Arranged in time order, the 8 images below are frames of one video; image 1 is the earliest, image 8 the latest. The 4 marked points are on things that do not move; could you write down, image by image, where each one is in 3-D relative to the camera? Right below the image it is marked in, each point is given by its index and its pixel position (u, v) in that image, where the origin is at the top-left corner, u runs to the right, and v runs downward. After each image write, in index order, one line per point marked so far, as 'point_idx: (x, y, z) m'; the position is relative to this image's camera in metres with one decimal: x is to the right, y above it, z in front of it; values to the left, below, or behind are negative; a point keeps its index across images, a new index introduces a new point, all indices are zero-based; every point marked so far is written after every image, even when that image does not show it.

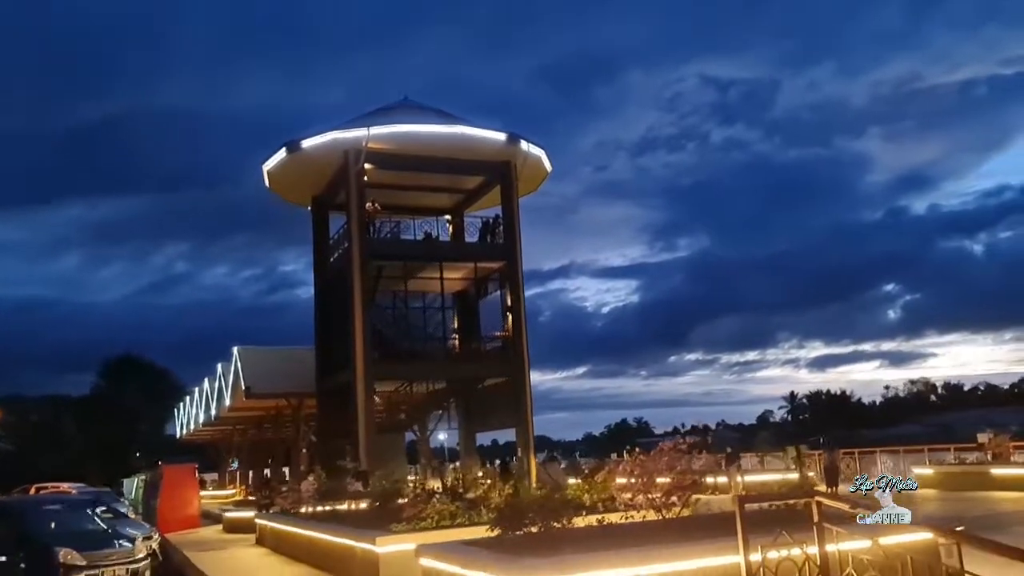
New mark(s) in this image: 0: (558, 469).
0: (+1.0, -4.0, +19.1) m
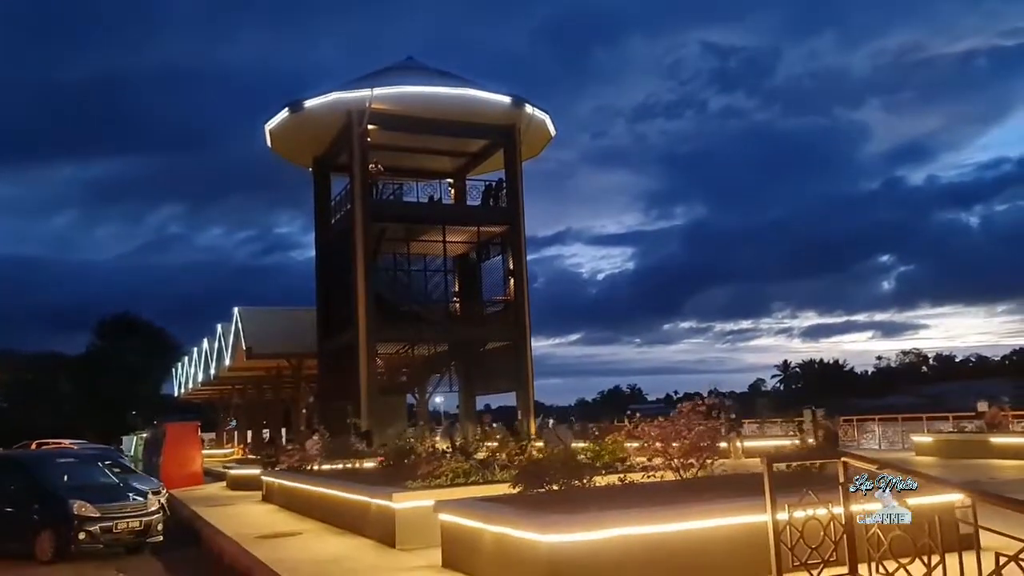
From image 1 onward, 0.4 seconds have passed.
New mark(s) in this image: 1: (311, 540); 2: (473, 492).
0: (+1.2, -3.2, +19.3) m
1: (-3.2, -4.0, +14.1) m
2: (-0.4, -3.0, +12.8) m
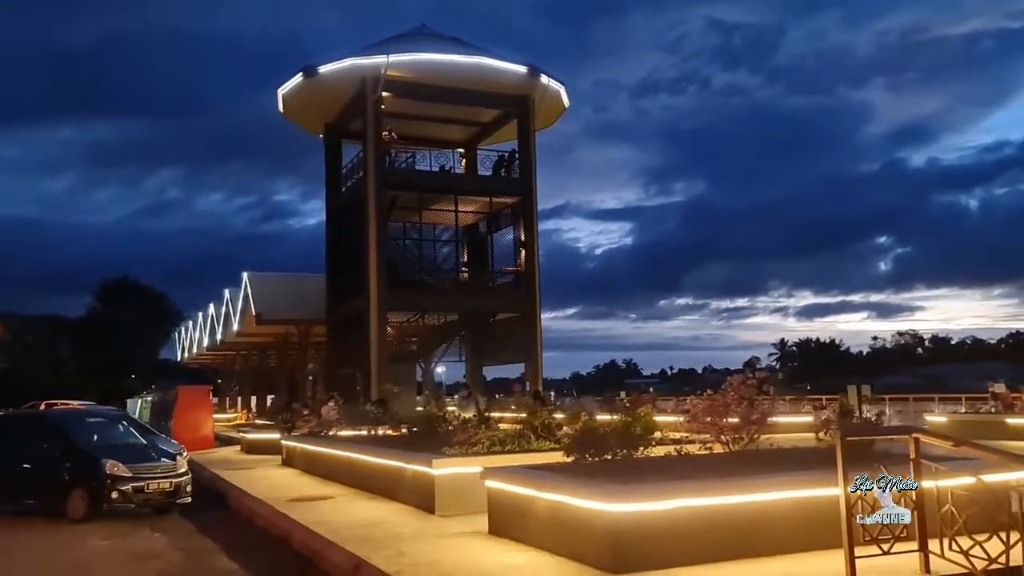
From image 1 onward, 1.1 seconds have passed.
0: (+1.7, -2.5, +19.3) m
1: (-2.7, -3.4, +14.1) m
2: (+0.2, -2.5, +12.8) m
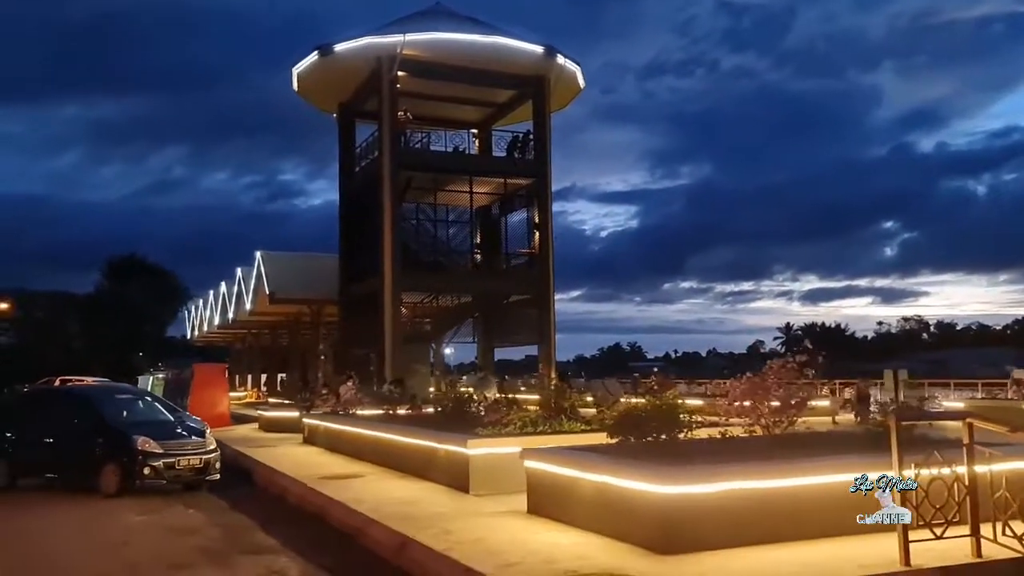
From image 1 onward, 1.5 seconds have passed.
0: (+2.3, -2.1, +19.3) m
1: (-2.2, -3.1, +14.2) m
2: (+0.7, -2.2, +12.9) m
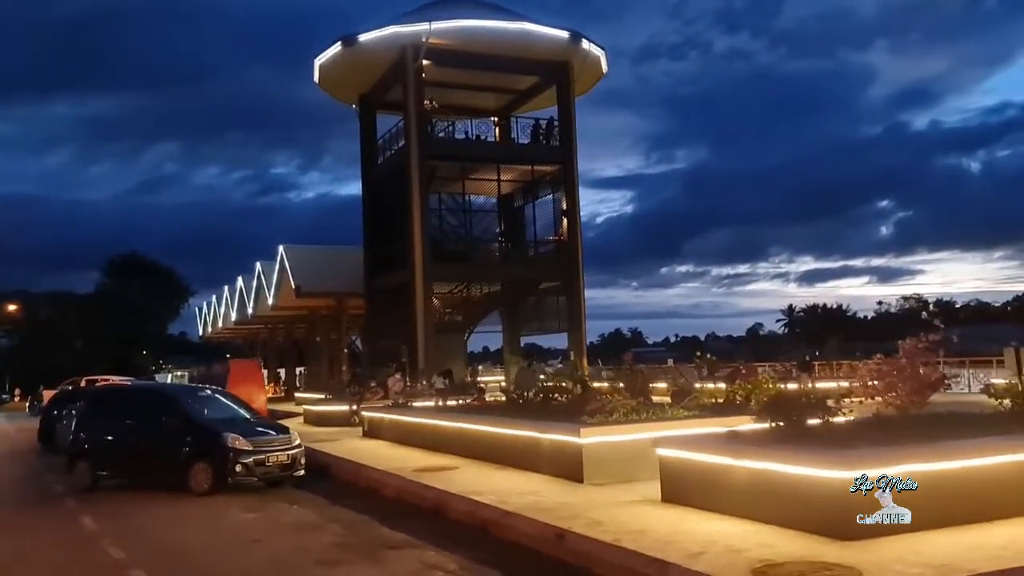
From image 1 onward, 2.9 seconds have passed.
0: (+3.8, -1.8, +19.2) m
1: (-0.6, -2.9, +14.1) m
2: (+2.3, -2.0, +12.7) m
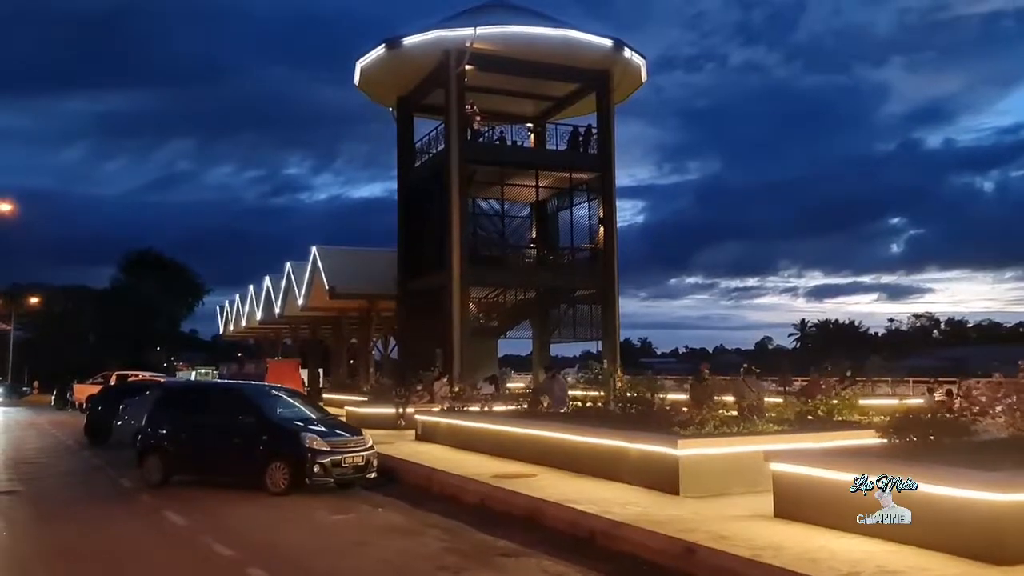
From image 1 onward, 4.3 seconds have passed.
0: (+5.3, -2.1, +19.0) m
1: (+0.7, -3.0, +14.0) m
2: (+3.6, -2.2, +12.6) m
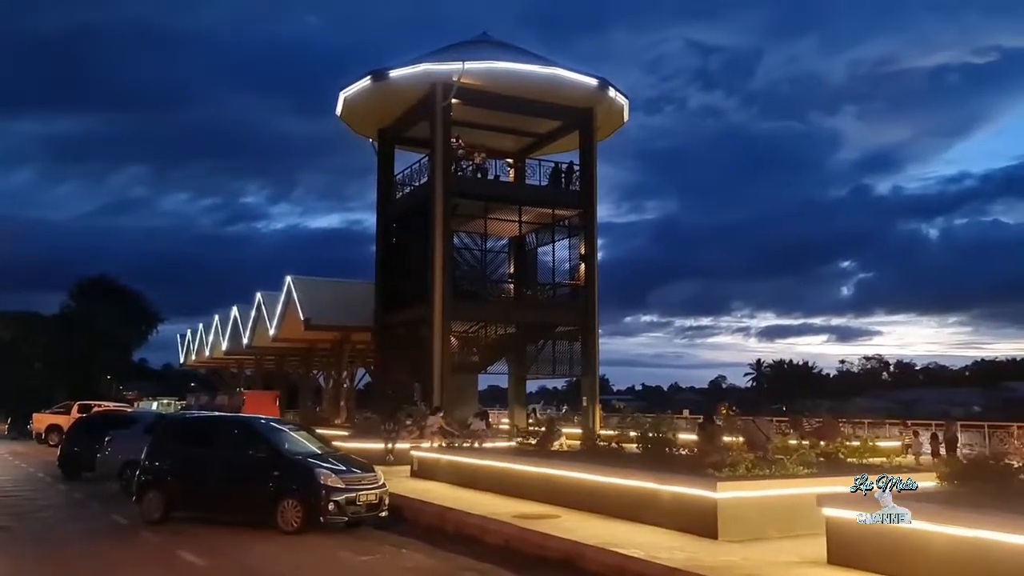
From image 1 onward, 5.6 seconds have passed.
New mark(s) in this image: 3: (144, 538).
0: (+5.4, -2.9, +18.9) m
1: (+1.1, -3.6, +13.6) m
2: (+4.0, -2.8, +12.4) m
3: (-6.1, -4.1, +14.5) m
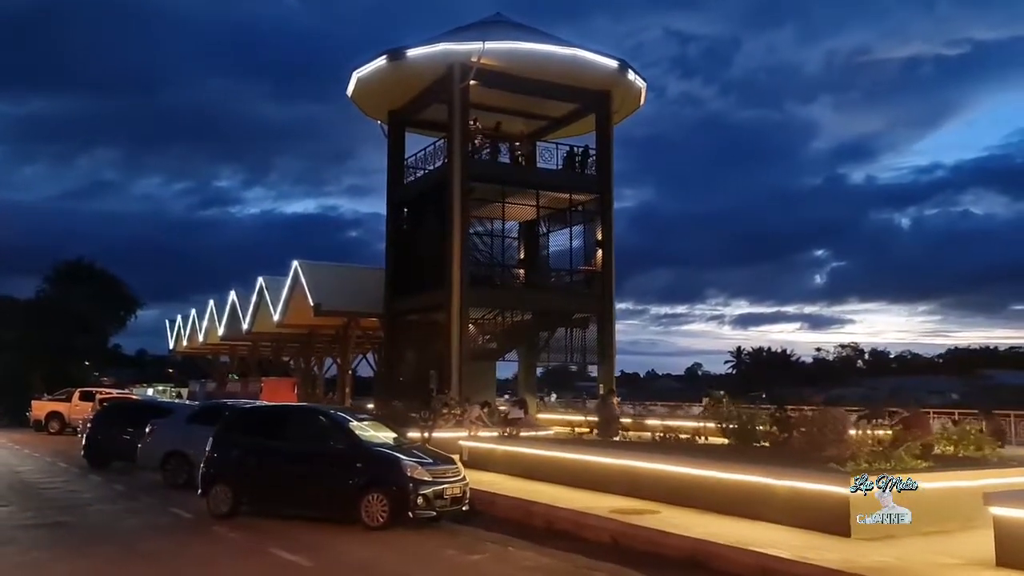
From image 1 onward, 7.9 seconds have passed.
0: (+6.8, -2.6, +18.4) m
1: (+2.6, -3.4, +13.0) m
2: (+5.6, -2.6, +11.8) m
3: (-4.5, -3.8, +13.7) m
